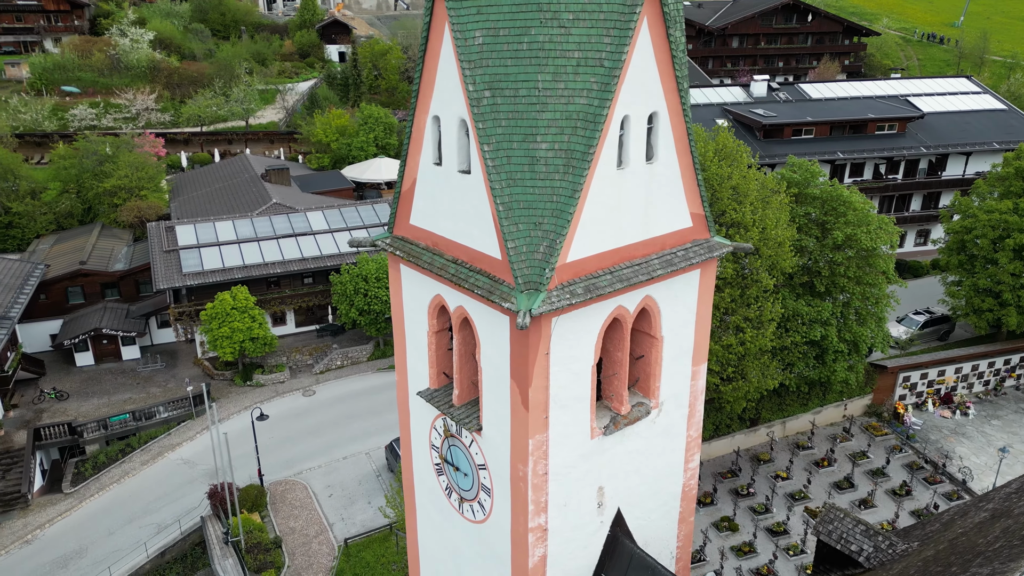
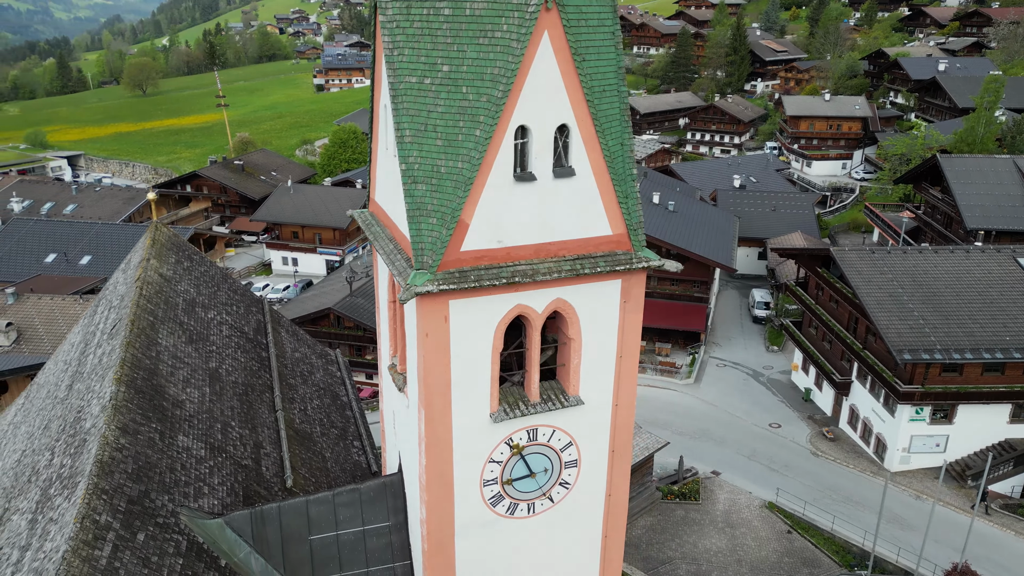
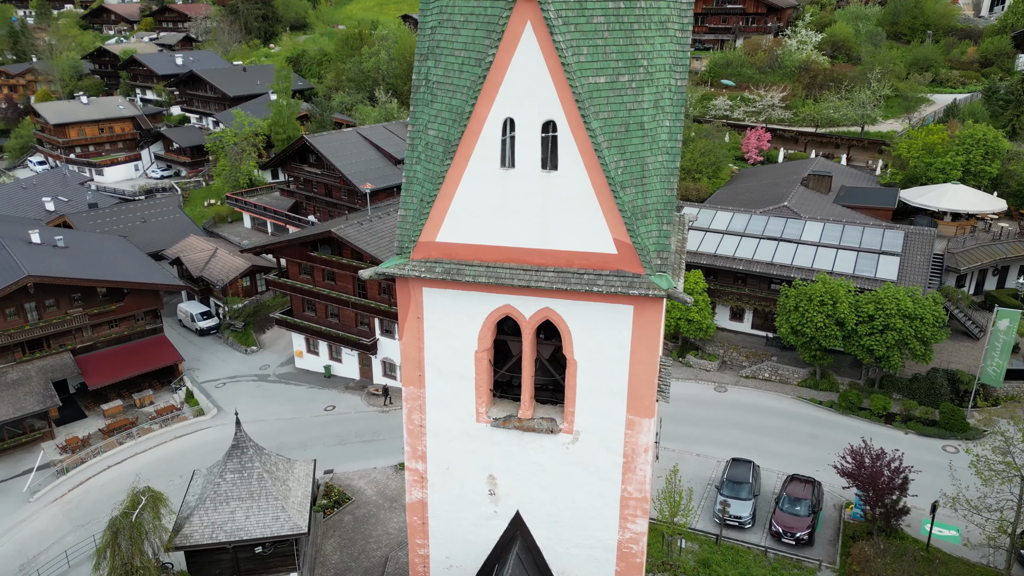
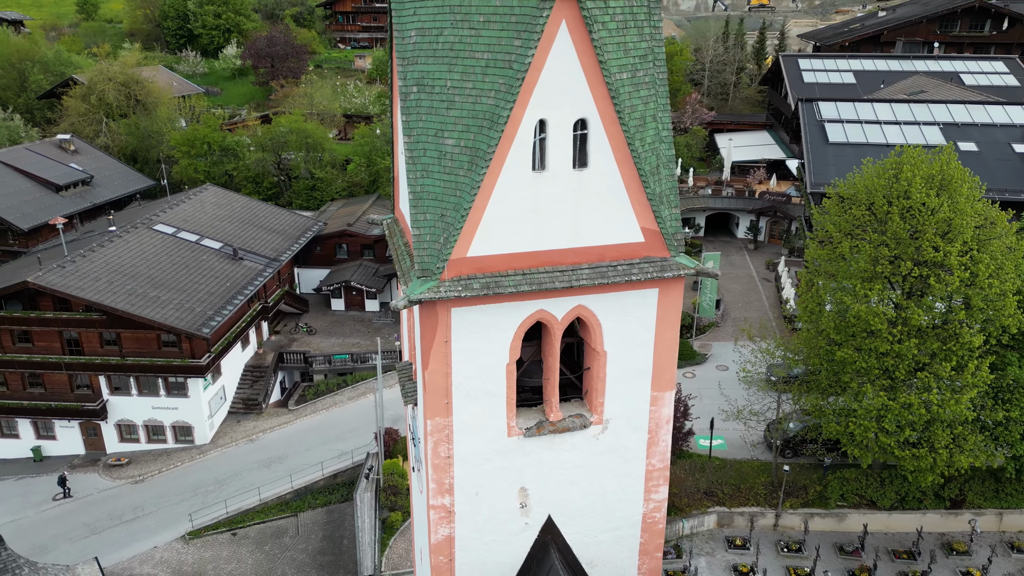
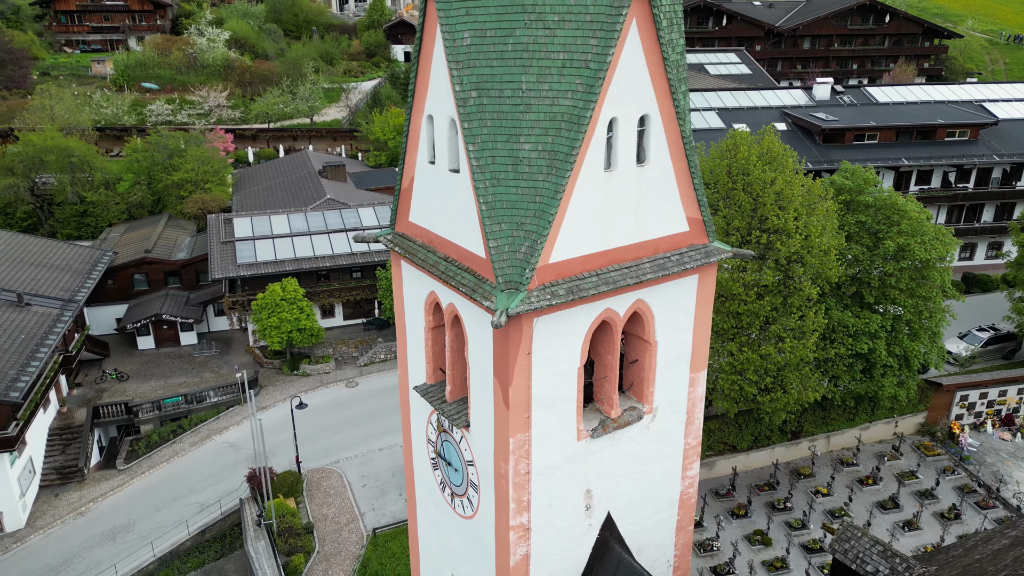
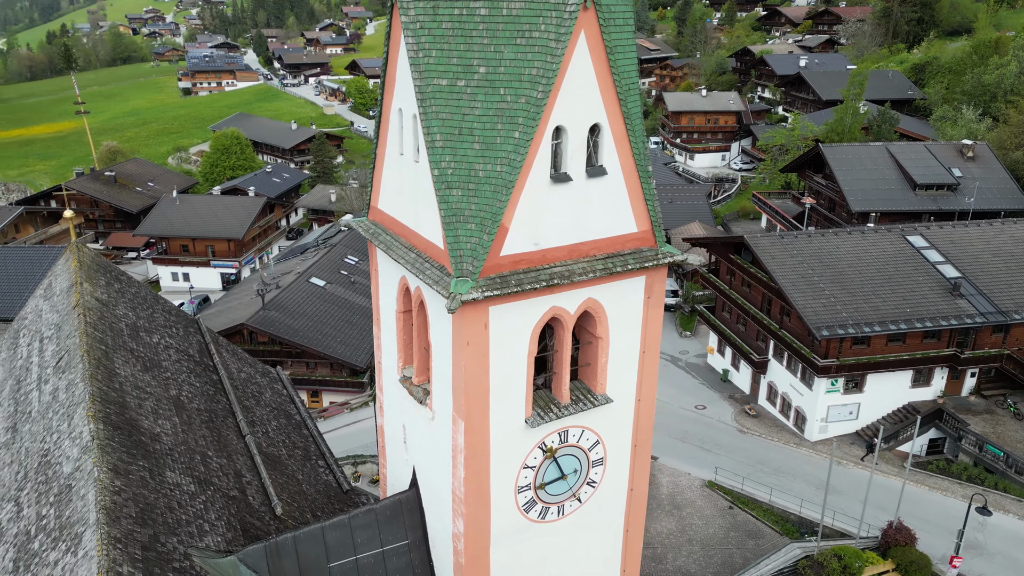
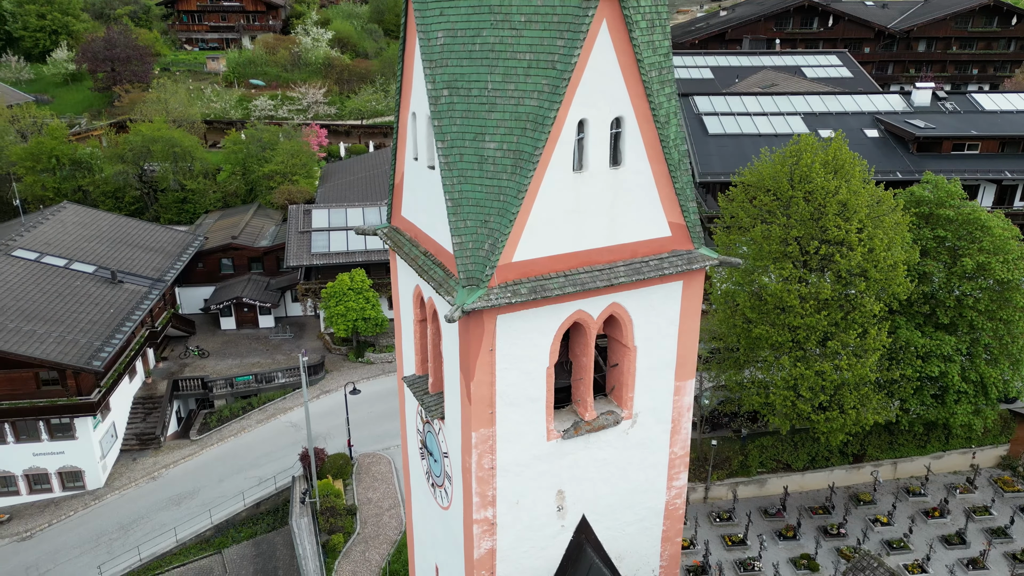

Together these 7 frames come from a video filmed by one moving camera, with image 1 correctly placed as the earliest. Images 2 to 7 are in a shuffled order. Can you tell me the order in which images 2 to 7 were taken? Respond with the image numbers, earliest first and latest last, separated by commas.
5, 7, 4, 3, 6, 2
